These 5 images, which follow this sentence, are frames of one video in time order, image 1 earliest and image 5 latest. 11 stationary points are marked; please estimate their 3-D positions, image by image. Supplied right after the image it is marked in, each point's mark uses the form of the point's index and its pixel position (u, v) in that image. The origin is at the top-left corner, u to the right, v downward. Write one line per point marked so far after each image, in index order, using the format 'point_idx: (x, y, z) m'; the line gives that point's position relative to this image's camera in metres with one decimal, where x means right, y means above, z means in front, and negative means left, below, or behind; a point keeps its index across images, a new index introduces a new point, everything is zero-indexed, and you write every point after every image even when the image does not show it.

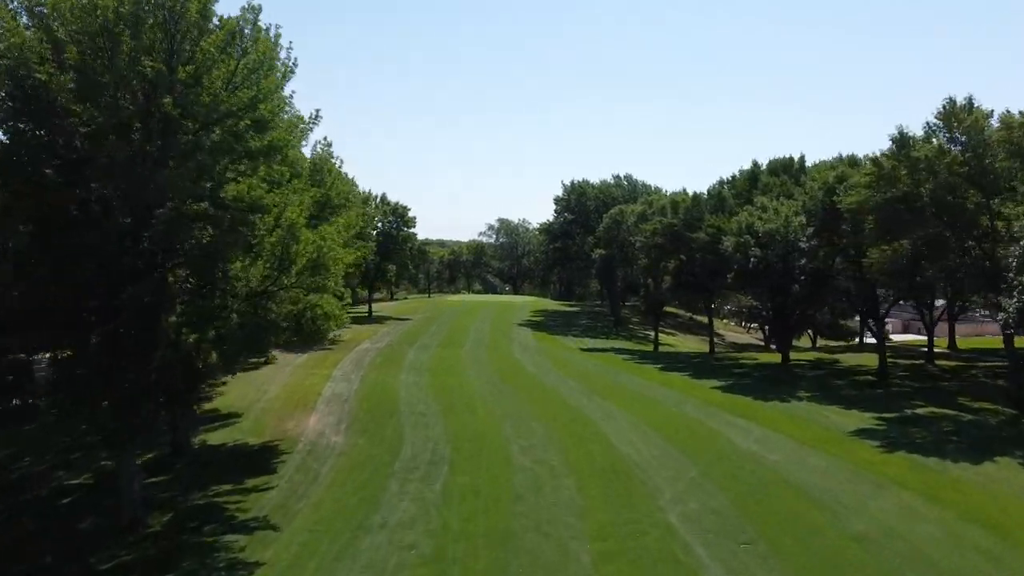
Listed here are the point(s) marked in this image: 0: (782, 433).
0: (+6.5, -3.6, +19.0) m
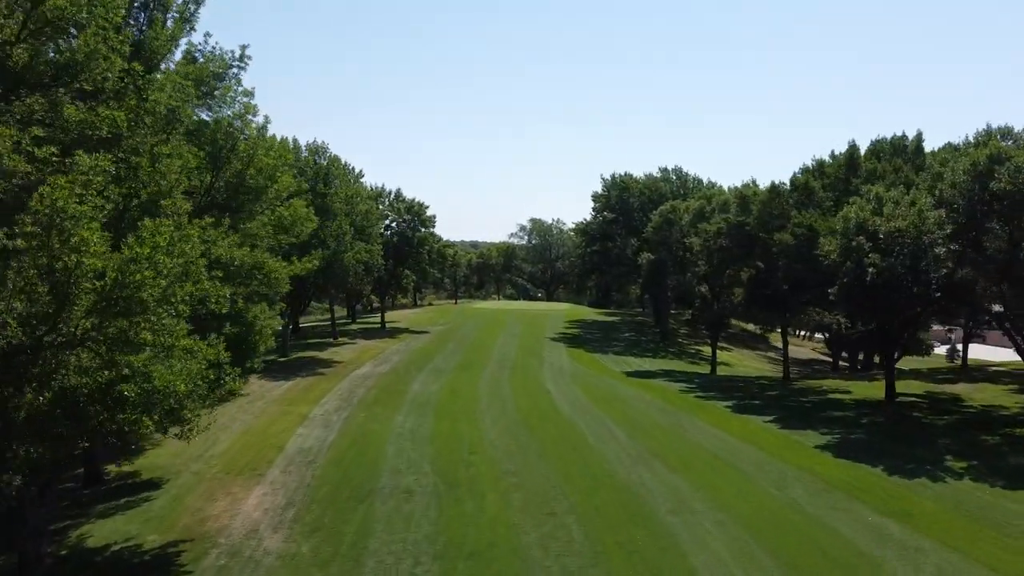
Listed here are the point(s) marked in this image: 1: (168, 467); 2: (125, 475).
0: (+6.8, -4.1, +11.6) m
1: (-8.1, -4.2, +18.8) m
2: (-9.0, -4.3, +18.3) m
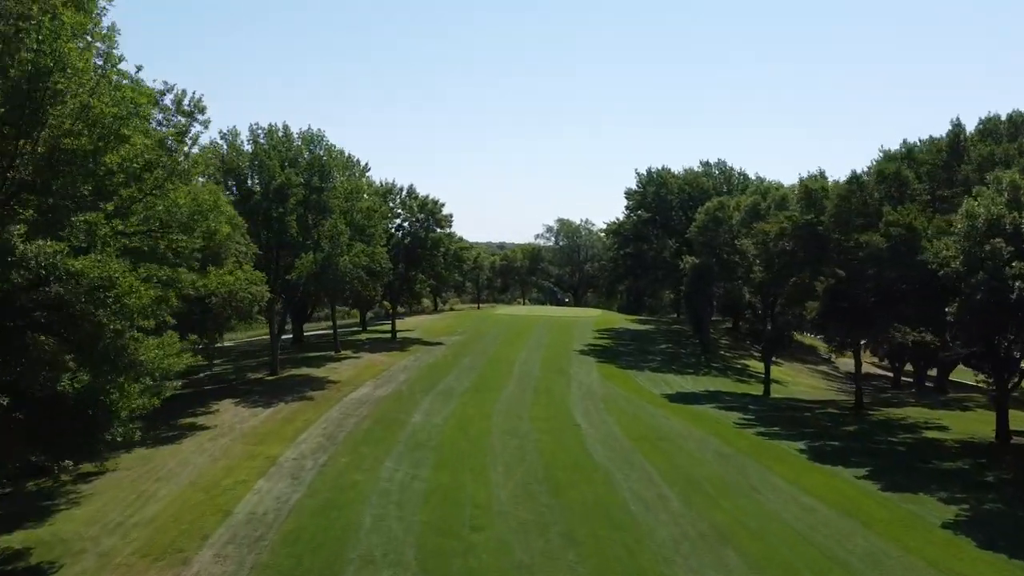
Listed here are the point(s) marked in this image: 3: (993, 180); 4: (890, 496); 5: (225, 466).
0: (+6.8, -4.4, +6.5) m
1: (-7.9, -4.5, +14.2) m
2: (-8.7, -4.6, +13.7) m
3: (+11.0, +2.5, +18.4) m
4: (+7.7, -4.3, +16.2) m
5: (-6.8, -4.2, +18.9) m
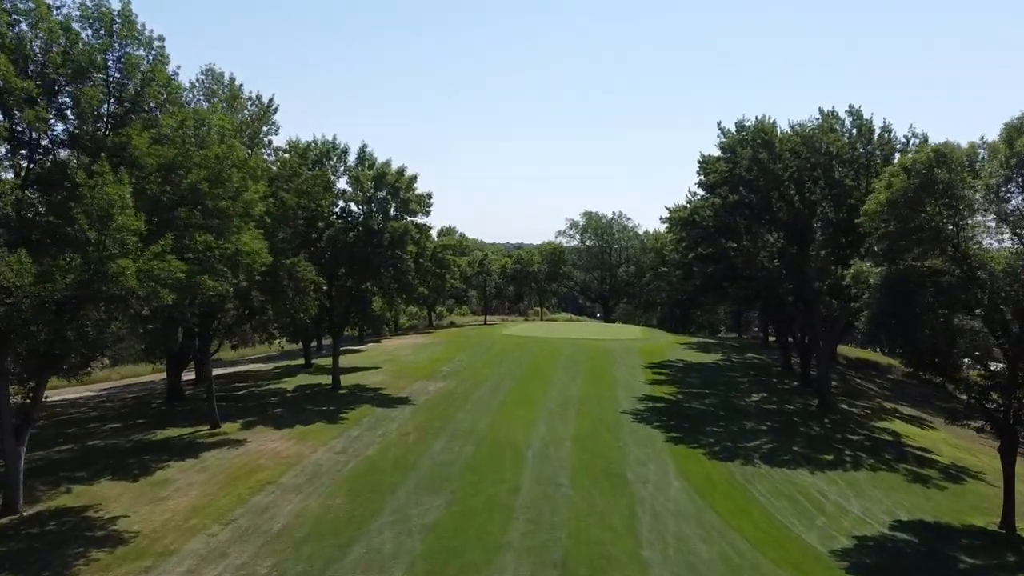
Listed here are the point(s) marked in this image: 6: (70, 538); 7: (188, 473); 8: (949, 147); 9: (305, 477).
0: (+6.3, -5.2, -10.6) m
1: (-8.2, -5.3, -2.6) m
2: (-9.0, -5.3, -3.0) m
3: (+10.8, +1.7, +1.2) m
4: (+7.4, -5.0, -0.9) m
5: (-7.0, -5.0, +2.1) m
6: (-7.7, -4.3, +14.0) m
7: (-7.3, -4.2, +18.0) m
8: (+10.1, +3.2, +18.5) m
9: (-4.7, -4.3, +18.1) m
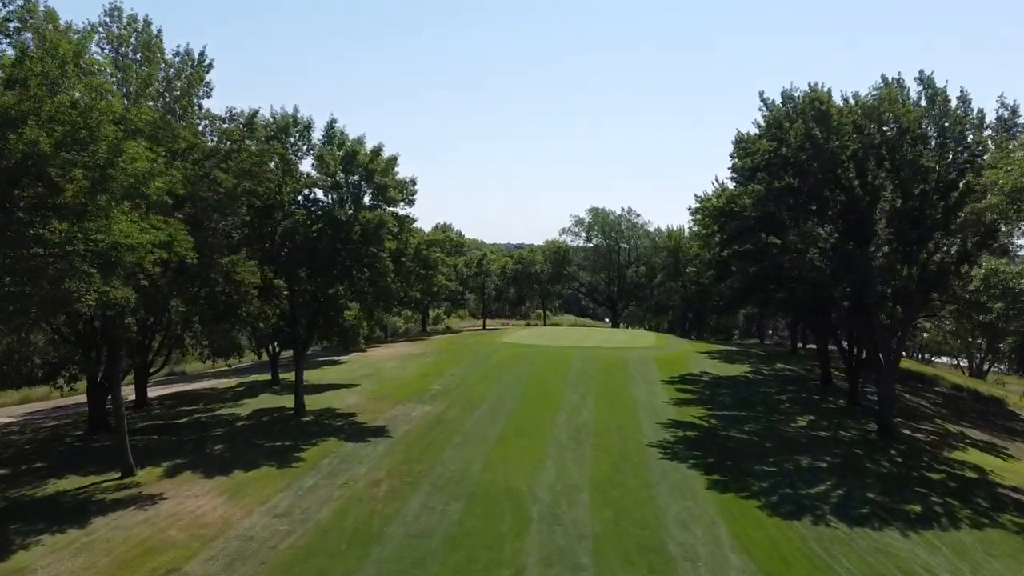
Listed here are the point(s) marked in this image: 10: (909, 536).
0: (+6.3, -5.3, -15.7) m
1: (-8.2, -5.4, -7.6) m
2: (-9.0, -5.5, -8.1) m
3: (+10.8, +1.6, -3.9) m
4: (+7.4, -5.1, -6.0) m
5: (-7.0, -5.1, -2.9) m
6: (-7.7, -4.4, +8.9) m
7: (-7.3, -4.3, +12.9) m
8: (+10.1, +3.1, +13.4) m
9: (-4.7, -4.4, +13.0) m
10: (+8.3, -5.2, +16.6) m
